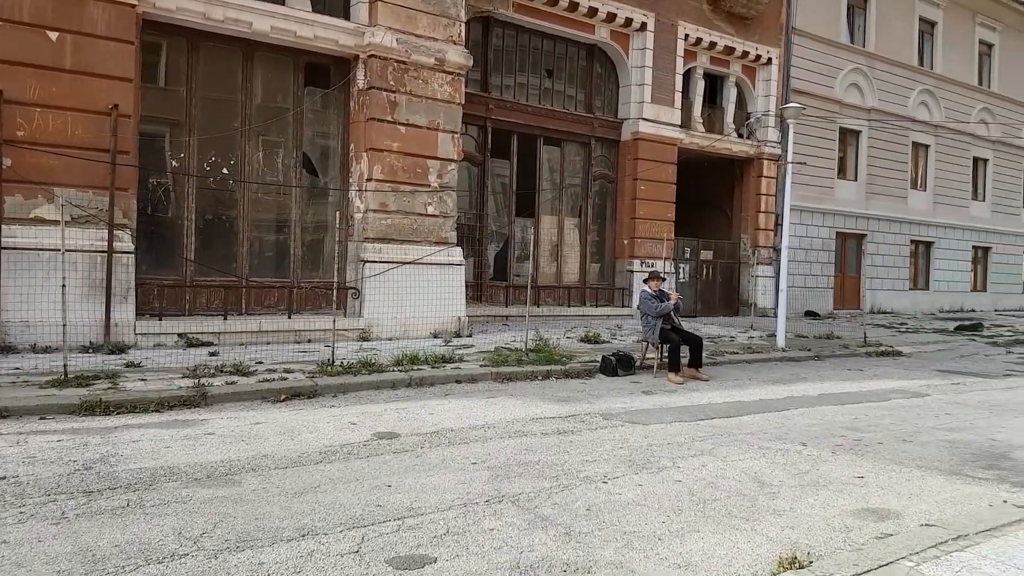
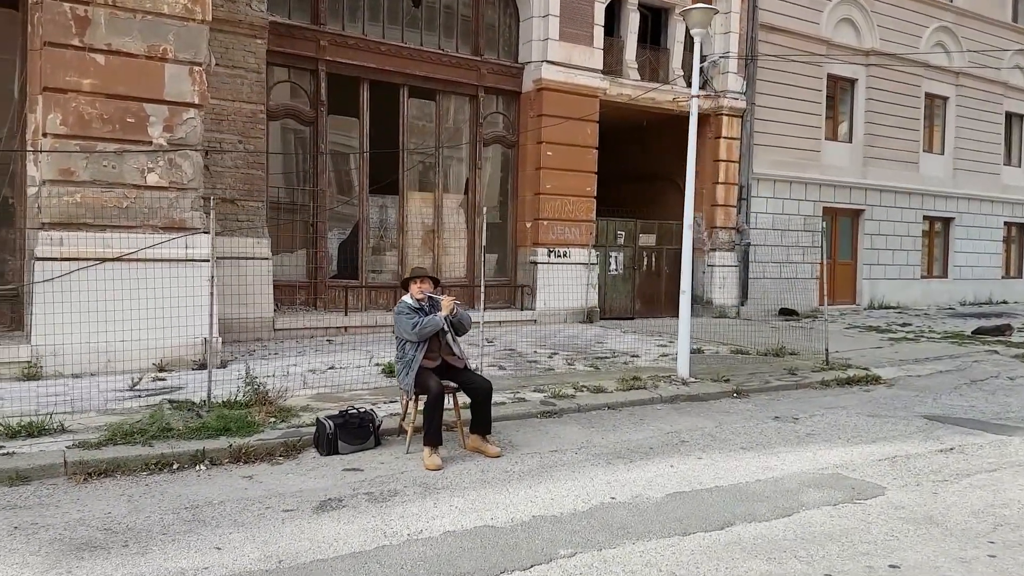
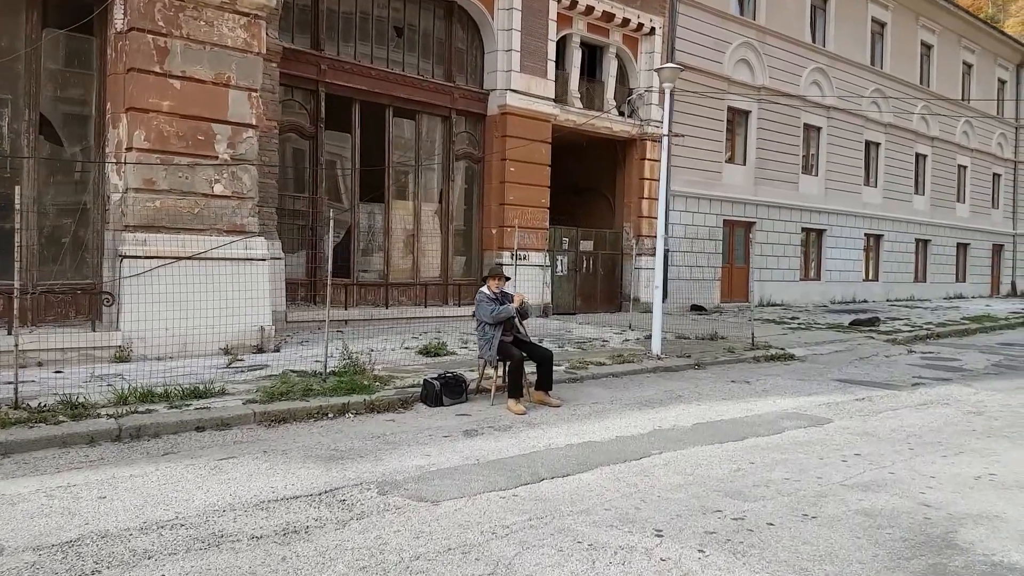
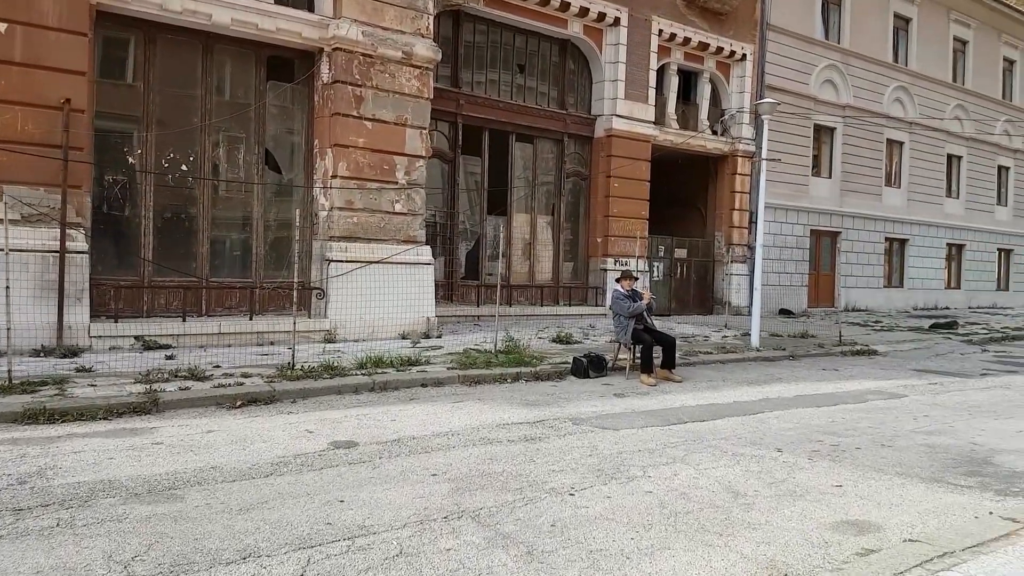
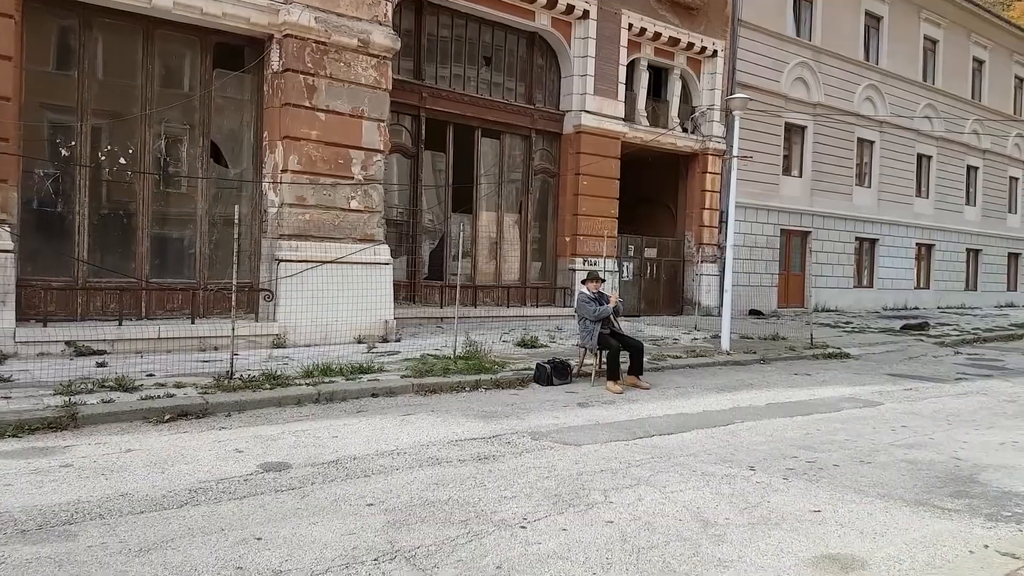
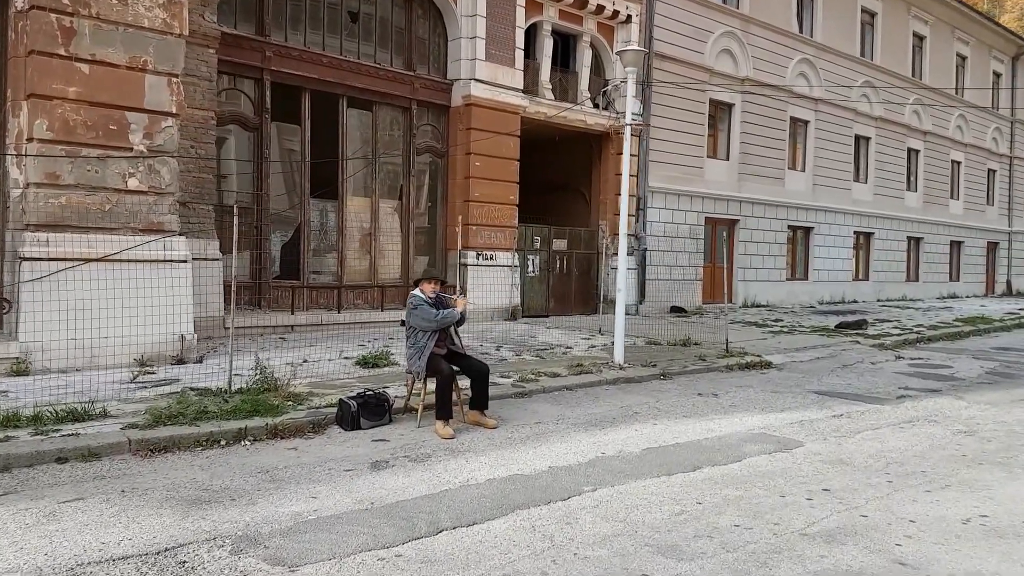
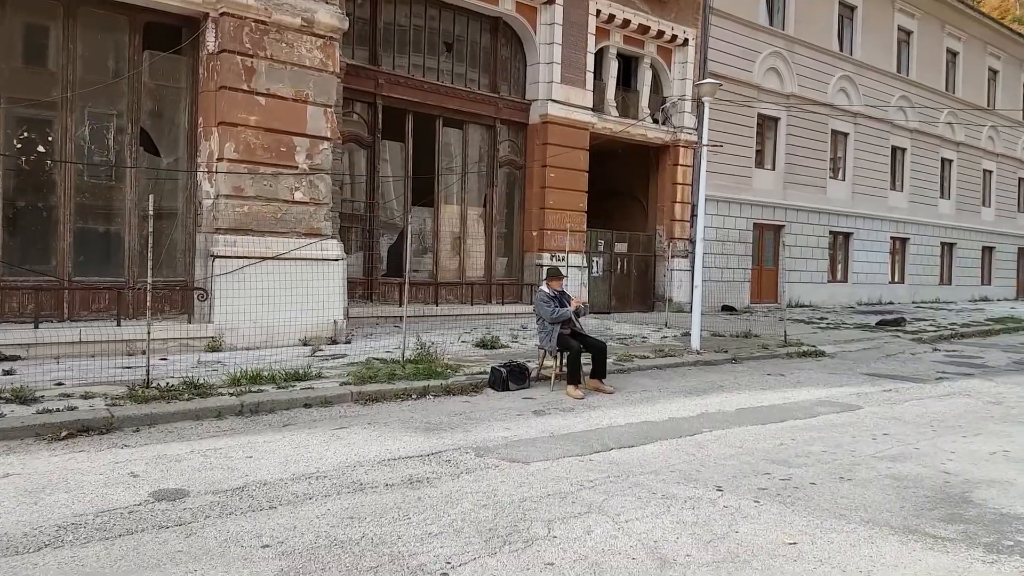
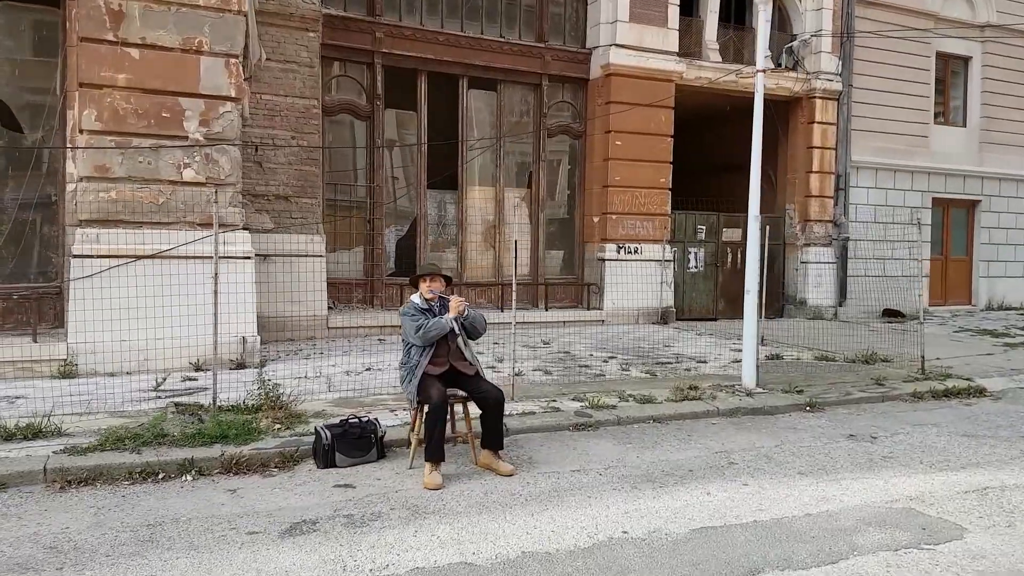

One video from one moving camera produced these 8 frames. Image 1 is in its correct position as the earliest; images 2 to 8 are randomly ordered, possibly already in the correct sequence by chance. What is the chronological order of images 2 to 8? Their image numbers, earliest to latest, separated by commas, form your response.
4, 5, 7, 3, 6, 2, 8
